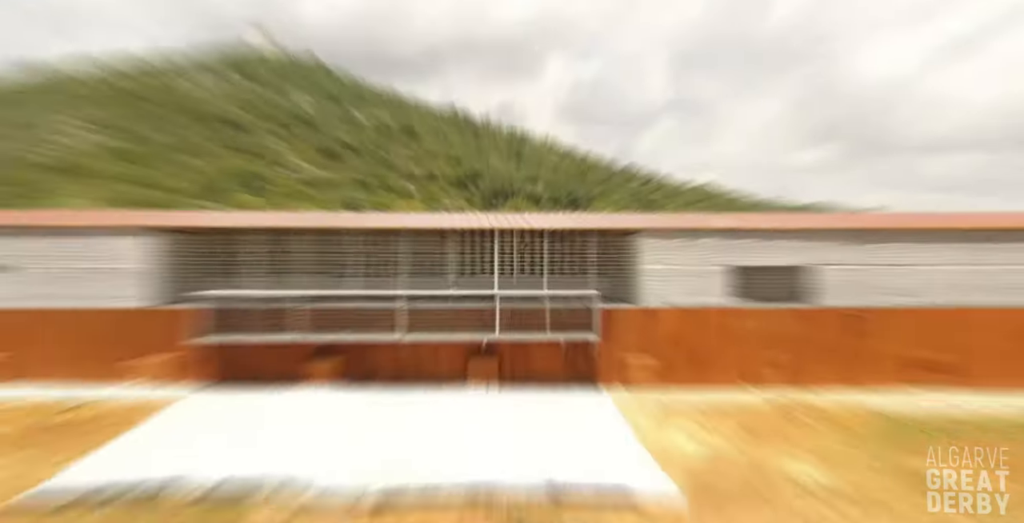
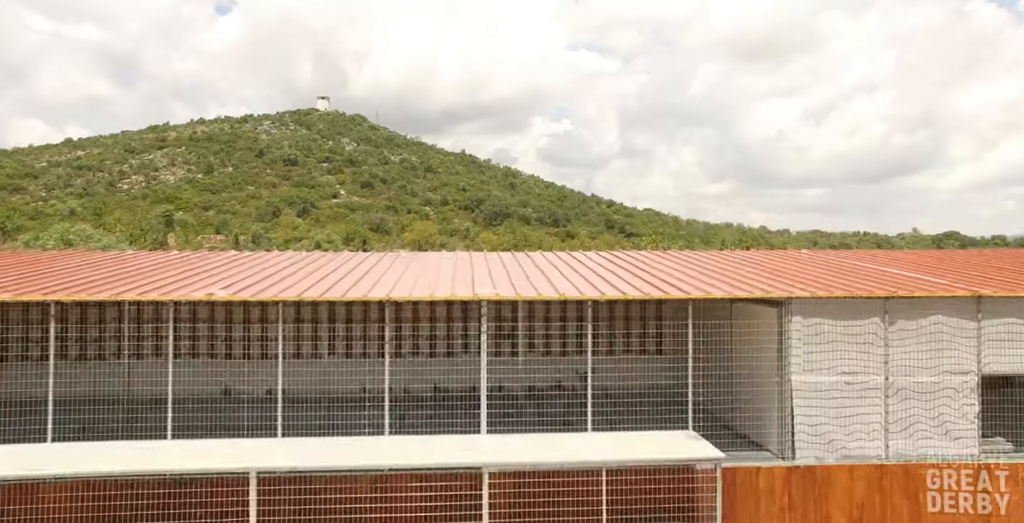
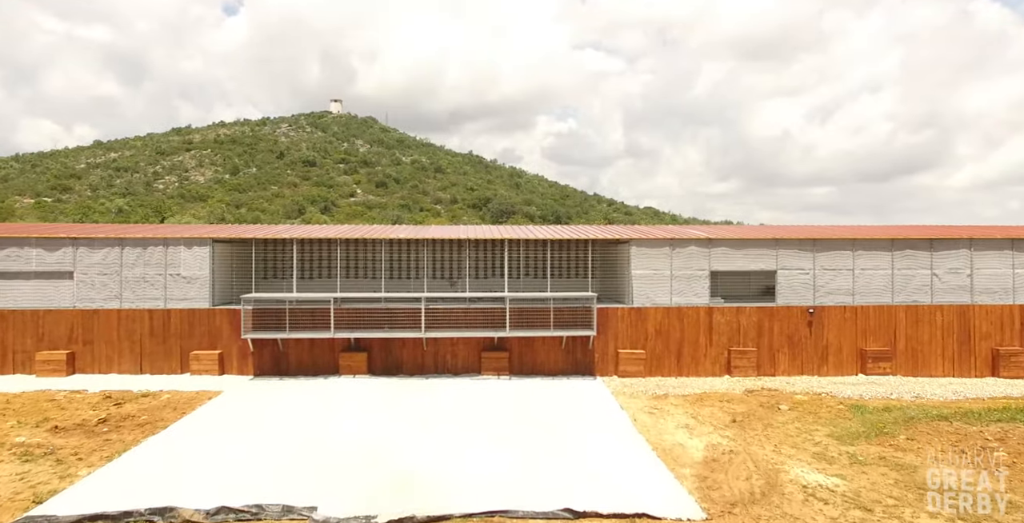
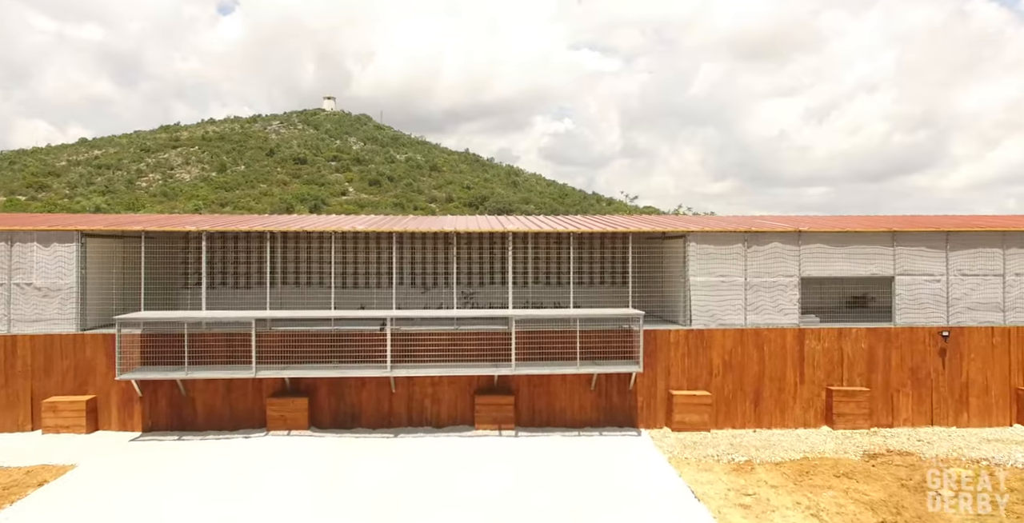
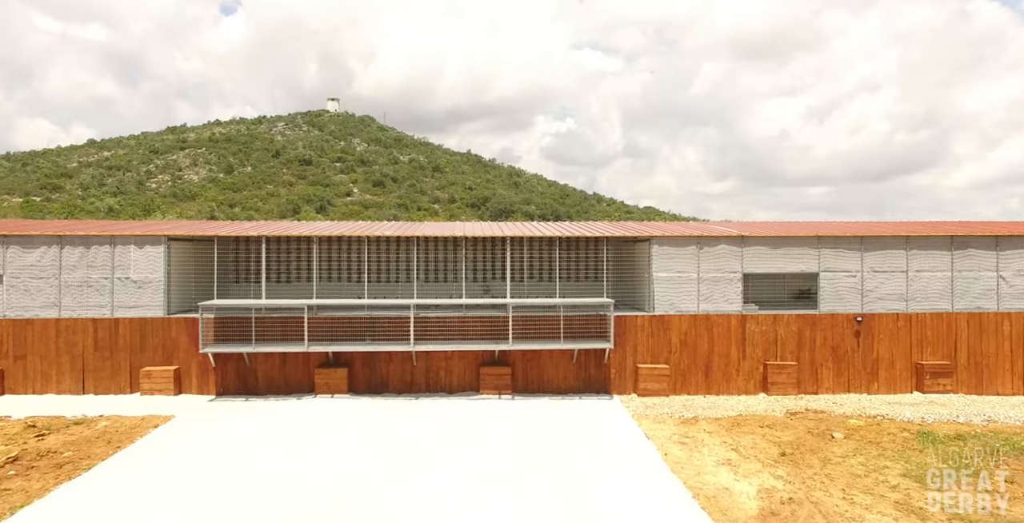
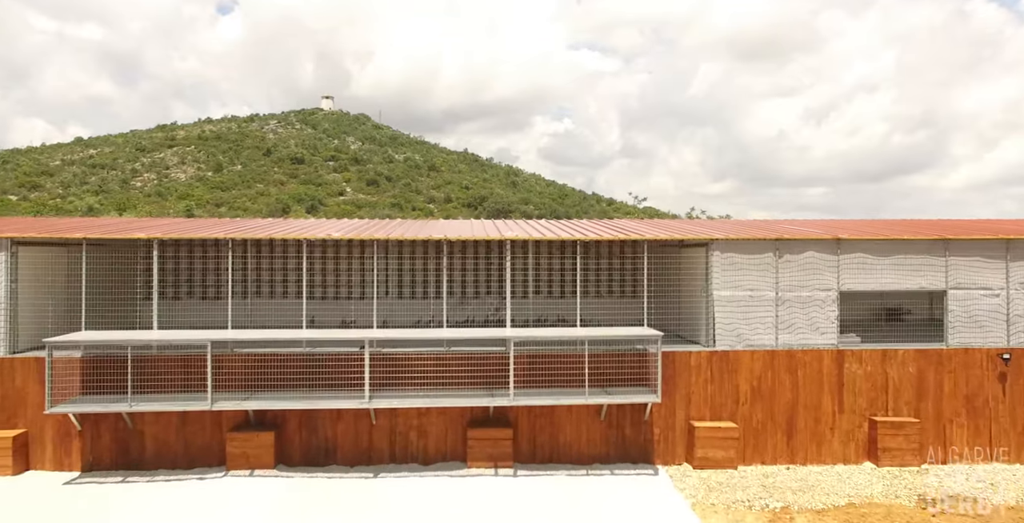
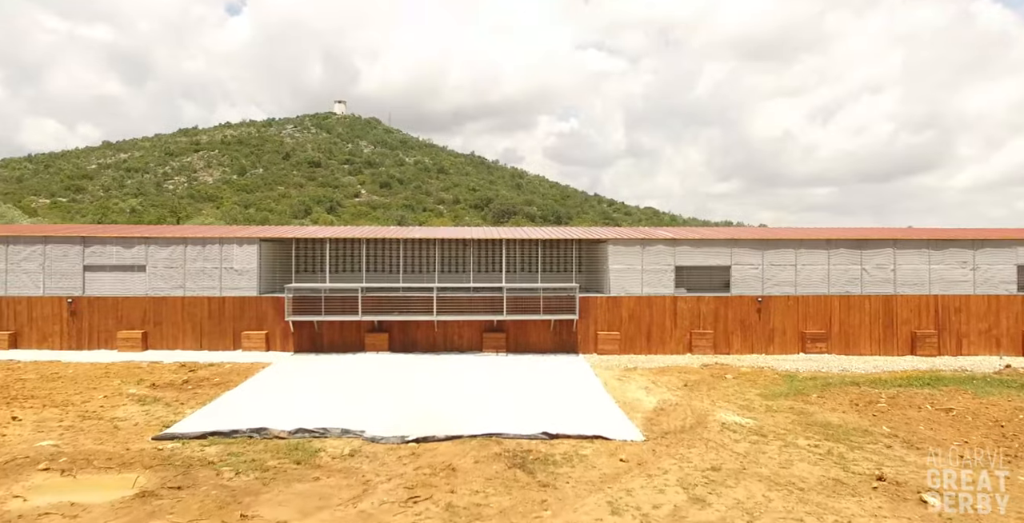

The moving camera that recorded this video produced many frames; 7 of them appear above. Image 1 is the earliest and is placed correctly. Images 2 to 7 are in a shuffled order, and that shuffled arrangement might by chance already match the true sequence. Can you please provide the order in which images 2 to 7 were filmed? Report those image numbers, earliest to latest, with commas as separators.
7, 3, 5, 4, 6, 2
